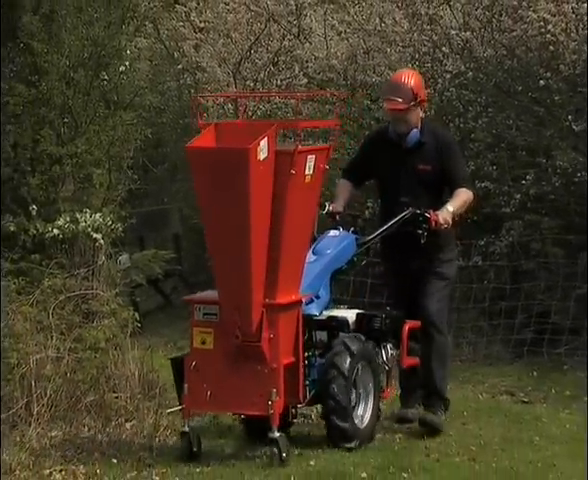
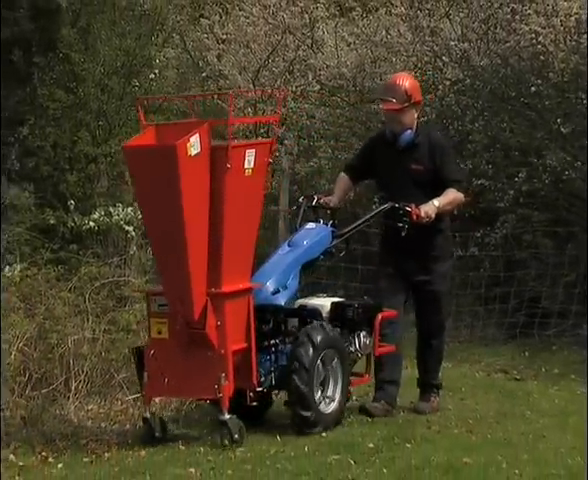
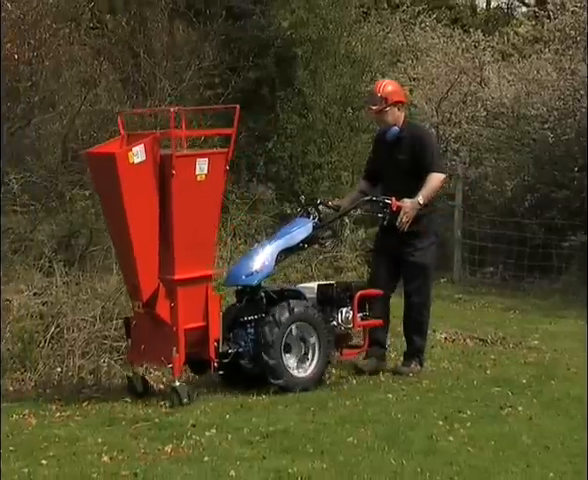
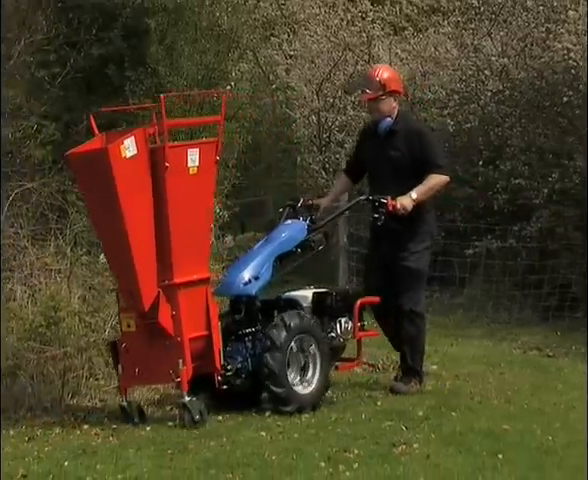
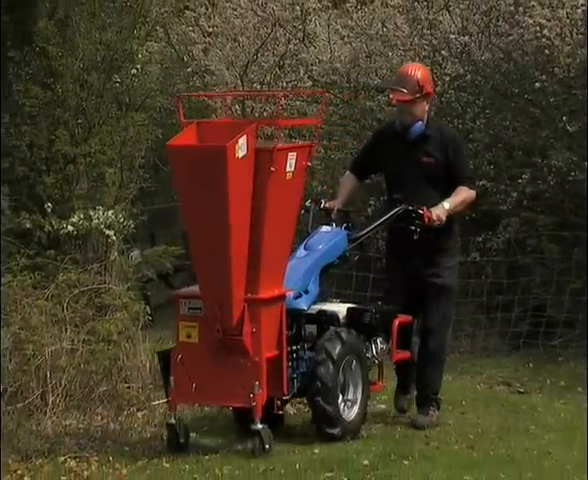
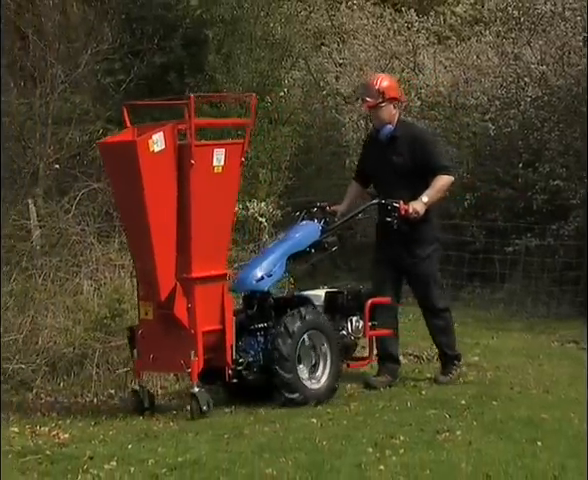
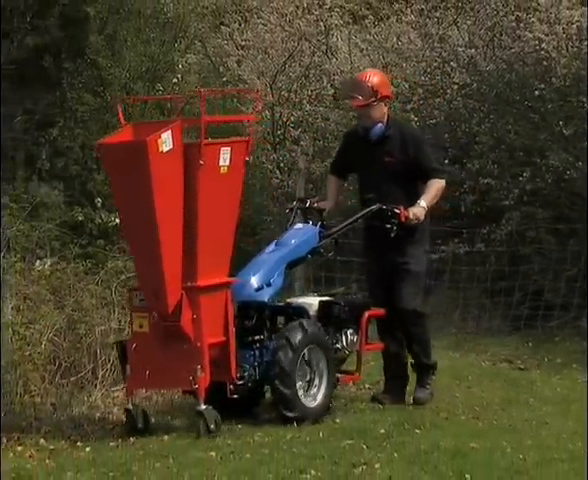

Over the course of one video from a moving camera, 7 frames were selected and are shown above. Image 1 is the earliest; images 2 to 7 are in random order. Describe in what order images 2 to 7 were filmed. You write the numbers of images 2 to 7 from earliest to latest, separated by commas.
5, 2, 7, 4, 6, 3
